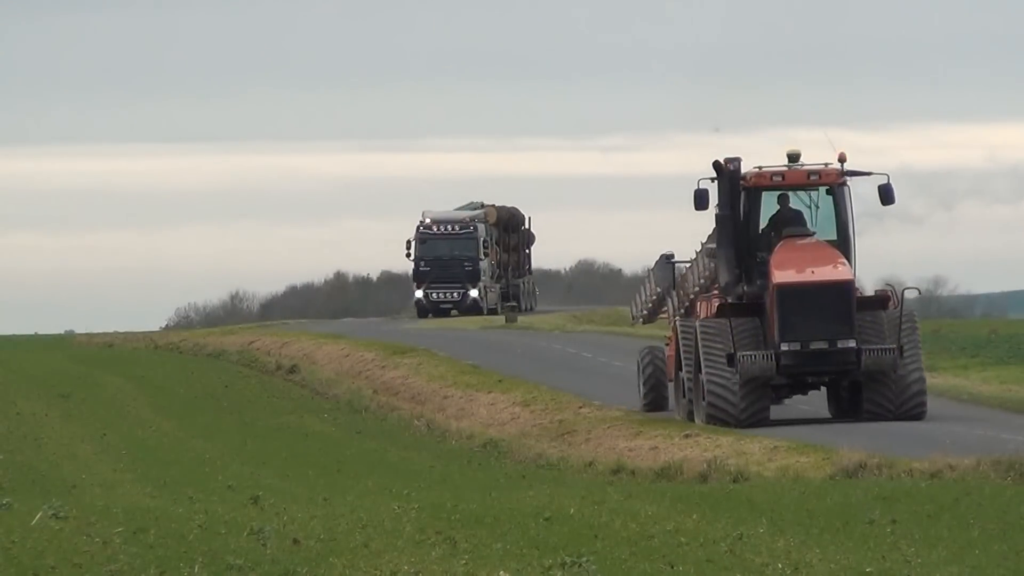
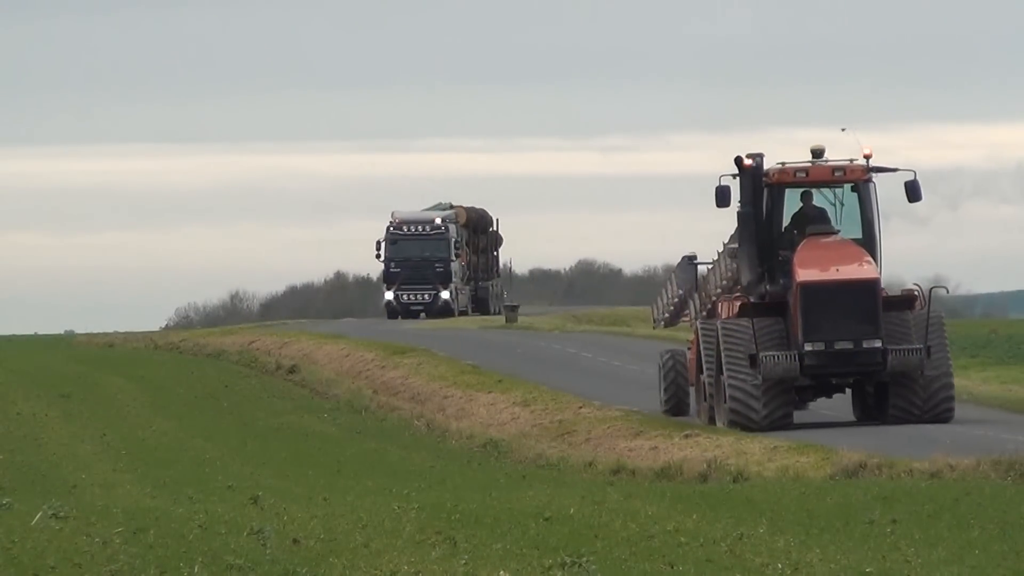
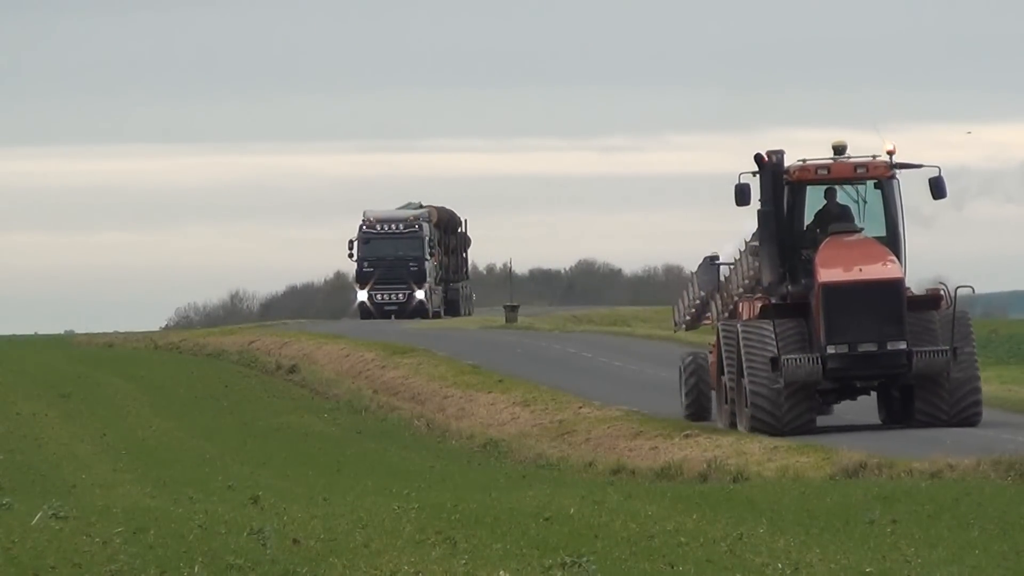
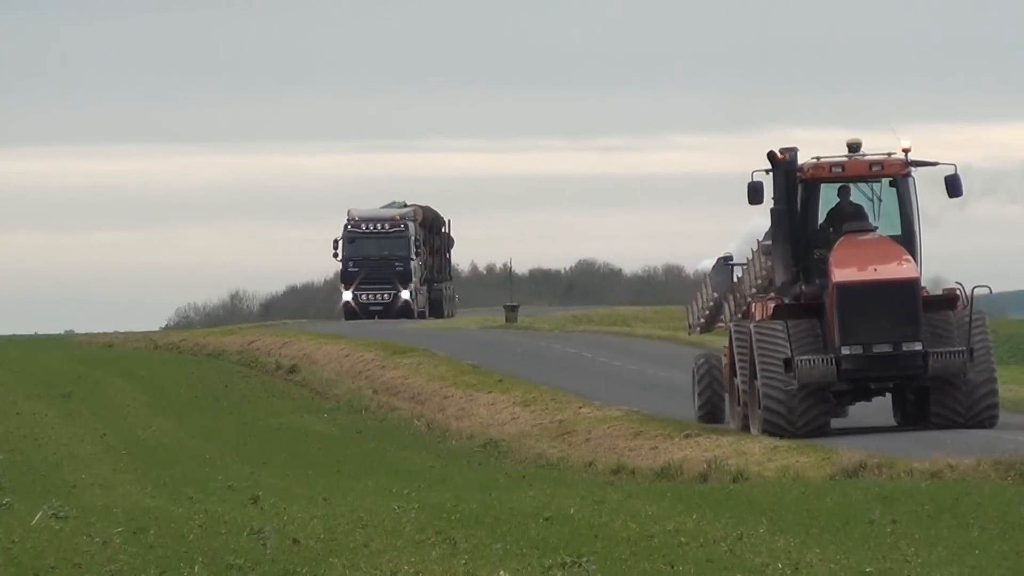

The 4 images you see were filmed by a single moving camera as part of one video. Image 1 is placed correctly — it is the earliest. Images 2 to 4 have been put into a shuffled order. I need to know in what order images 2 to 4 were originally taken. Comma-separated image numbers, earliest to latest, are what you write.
2, 3, 4
